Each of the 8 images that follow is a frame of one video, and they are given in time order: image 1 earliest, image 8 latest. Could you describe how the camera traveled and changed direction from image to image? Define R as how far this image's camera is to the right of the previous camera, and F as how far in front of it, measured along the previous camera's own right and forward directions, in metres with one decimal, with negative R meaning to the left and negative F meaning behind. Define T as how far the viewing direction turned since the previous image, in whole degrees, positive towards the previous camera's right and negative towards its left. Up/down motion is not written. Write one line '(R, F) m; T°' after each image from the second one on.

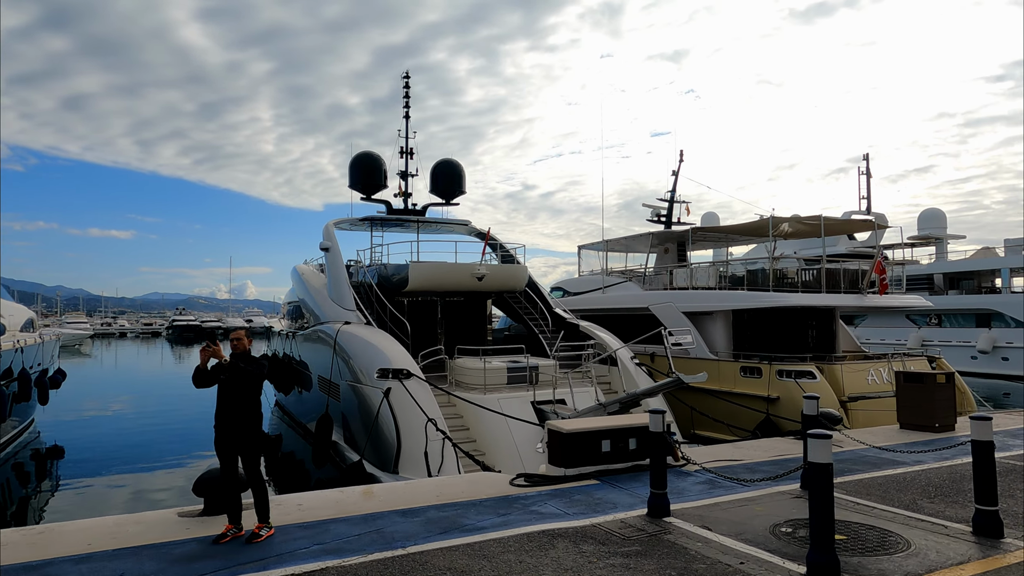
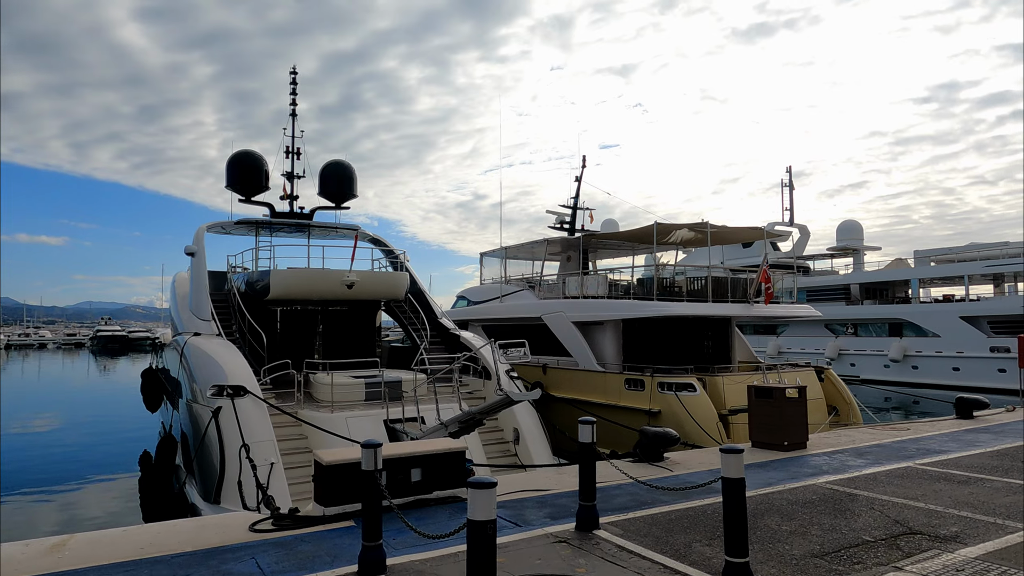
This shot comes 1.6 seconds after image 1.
(+1.2, +0.6) m; +4°
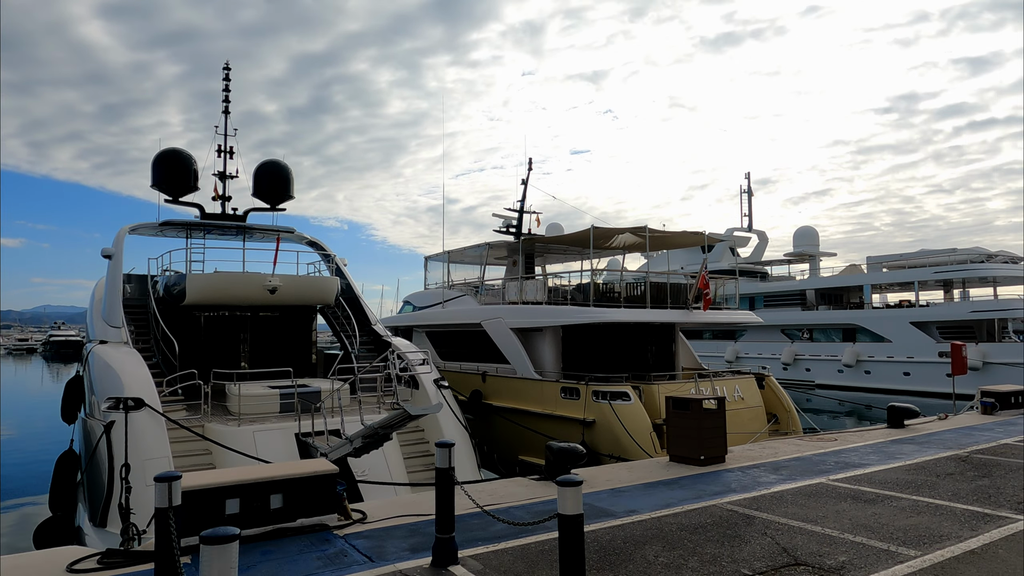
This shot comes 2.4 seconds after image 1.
(+0.6, +0.4) m; +2°
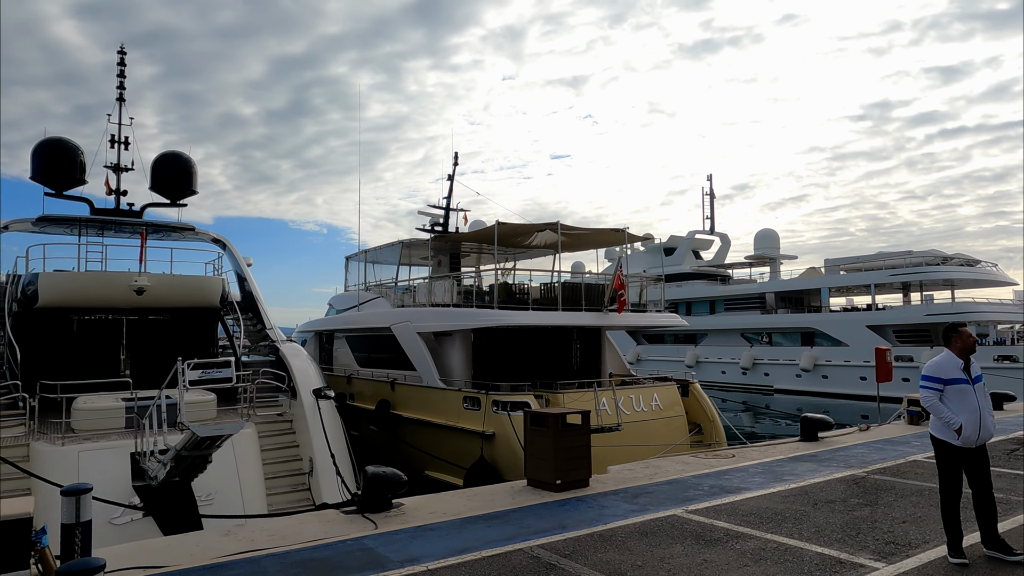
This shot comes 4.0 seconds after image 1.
(+1.2, +0.8) m; +2°
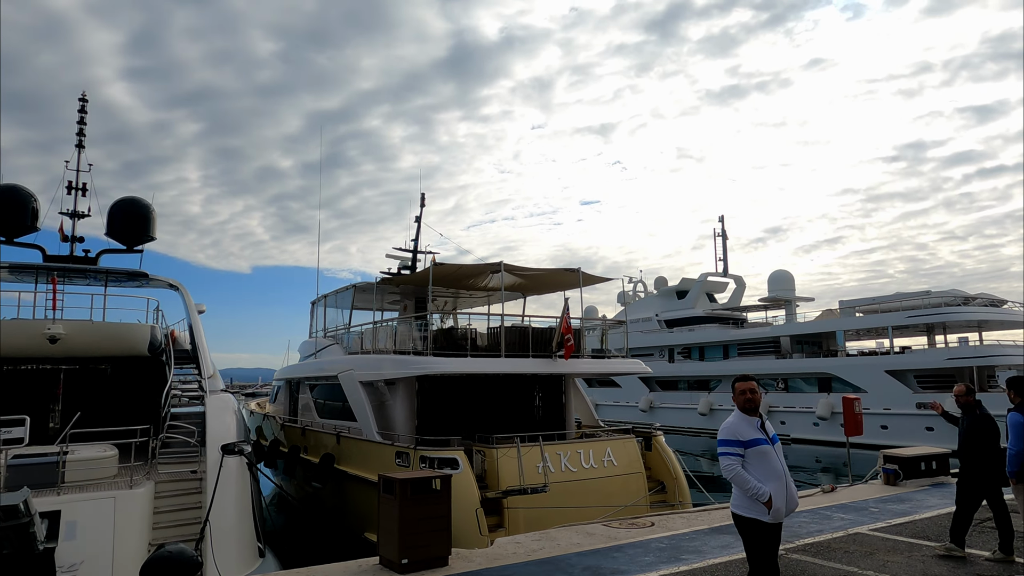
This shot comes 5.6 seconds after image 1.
(+1.3, +0.7) m; -3°
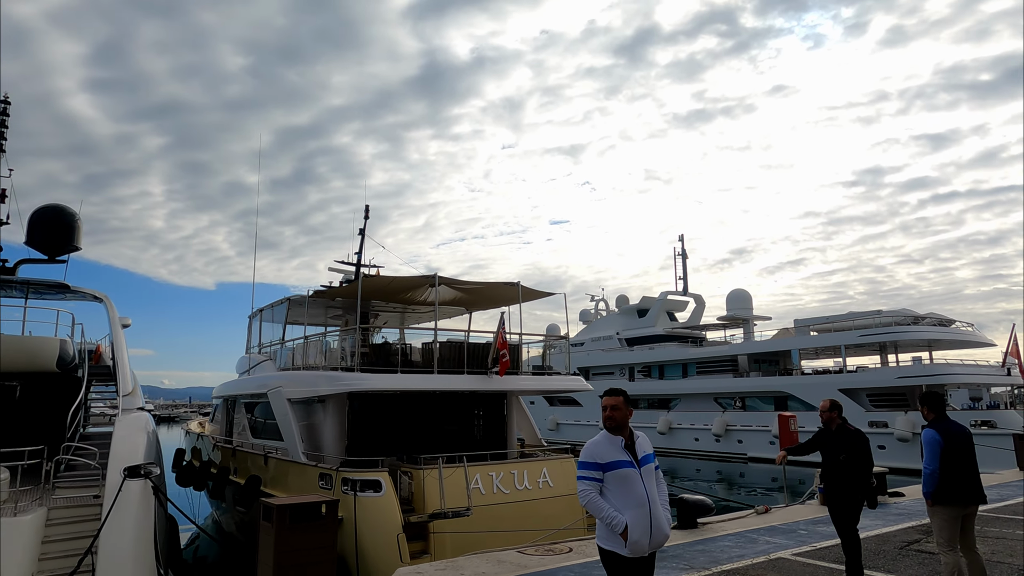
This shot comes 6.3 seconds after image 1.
(+0.5, +0.3) m; +3°
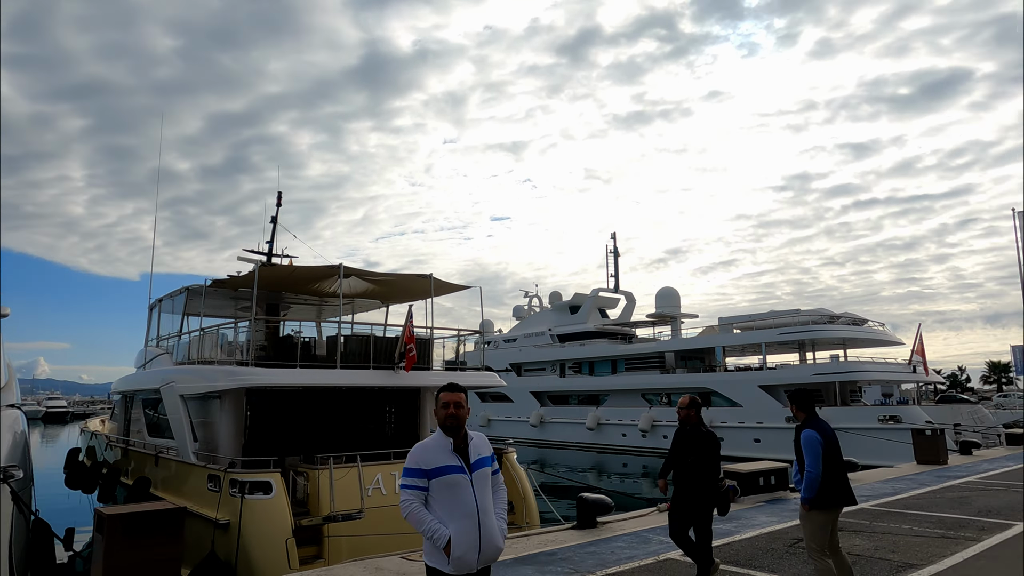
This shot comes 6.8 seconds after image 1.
(+0.4, +0.3) m; +5°
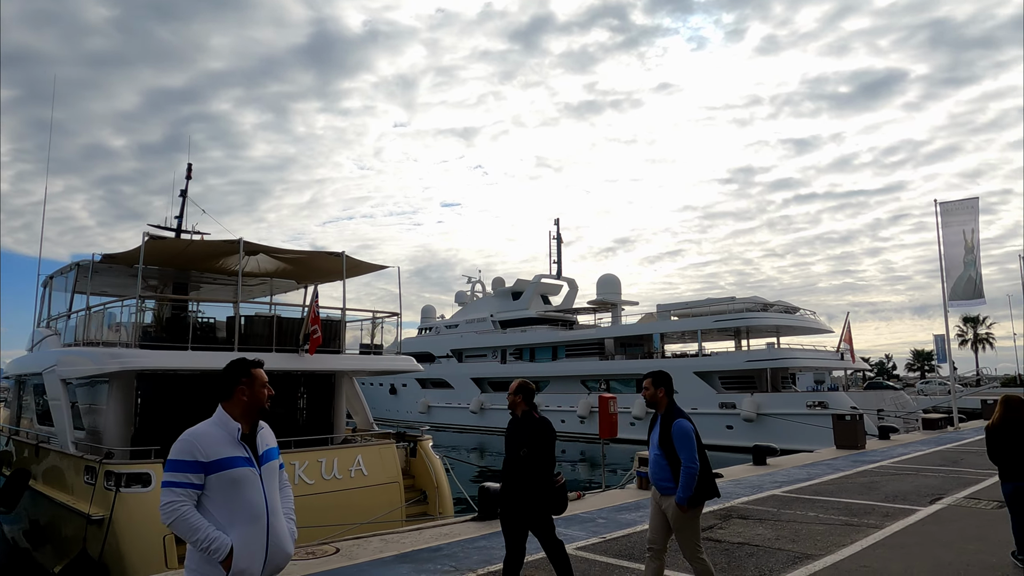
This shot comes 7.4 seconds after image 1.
(+0.4, +0.4) m; +4°
